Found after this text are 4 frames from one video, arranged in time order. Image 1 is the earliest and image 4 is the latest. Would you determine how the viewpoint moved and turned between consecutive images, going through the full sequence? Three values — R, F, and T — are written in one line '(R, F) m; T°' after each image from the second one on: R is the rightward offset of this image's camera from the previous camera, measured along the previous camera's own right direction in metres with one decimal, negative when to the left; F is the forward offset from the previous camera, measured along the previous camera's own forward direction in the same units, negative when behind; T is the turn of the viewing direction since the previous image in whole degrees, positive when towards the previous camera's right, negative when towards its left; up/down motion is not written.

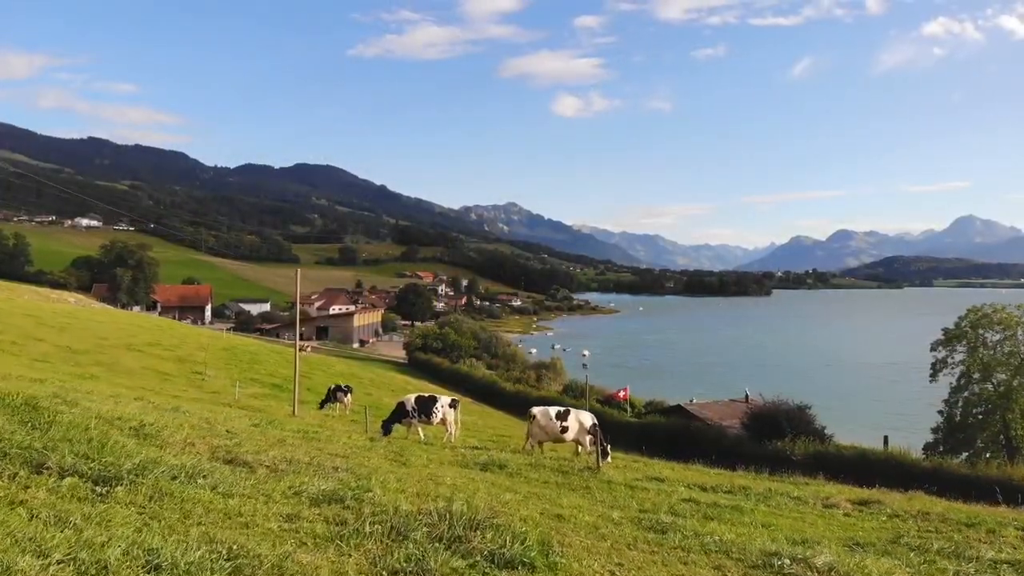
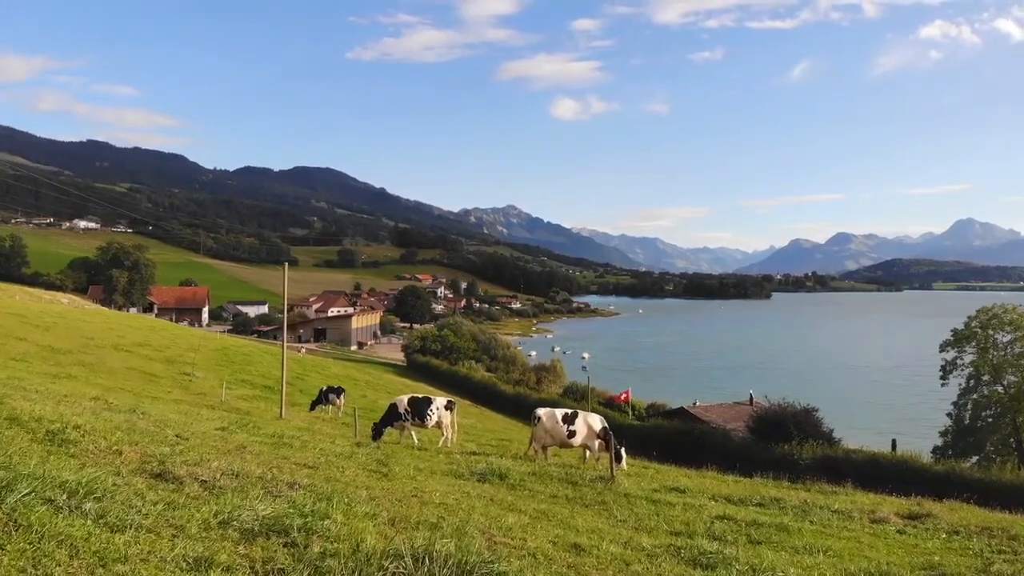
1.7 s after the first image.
(0.0, +1.8) m; 0°
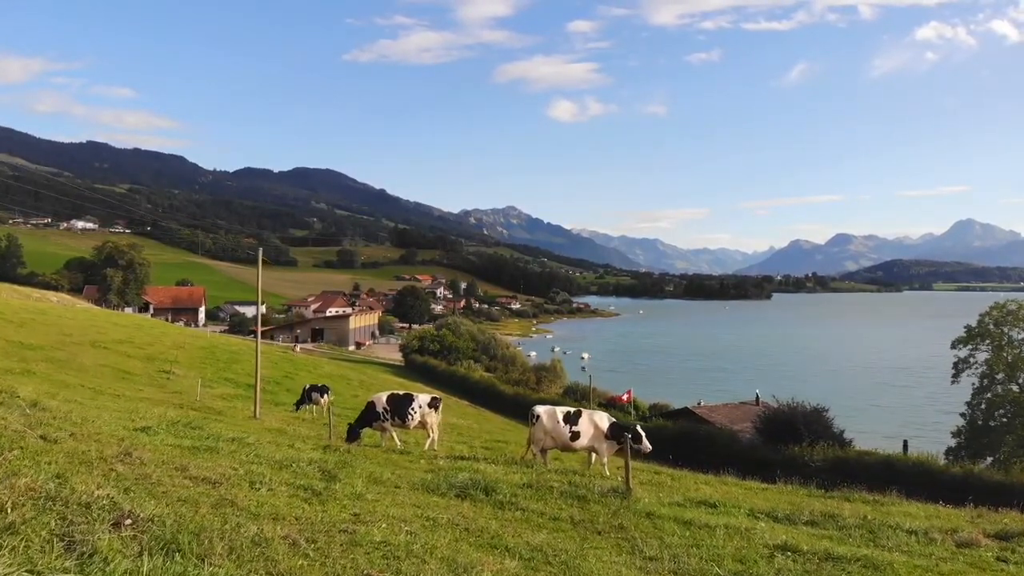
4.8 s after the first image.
(+0.2, +2.6) m; 0°
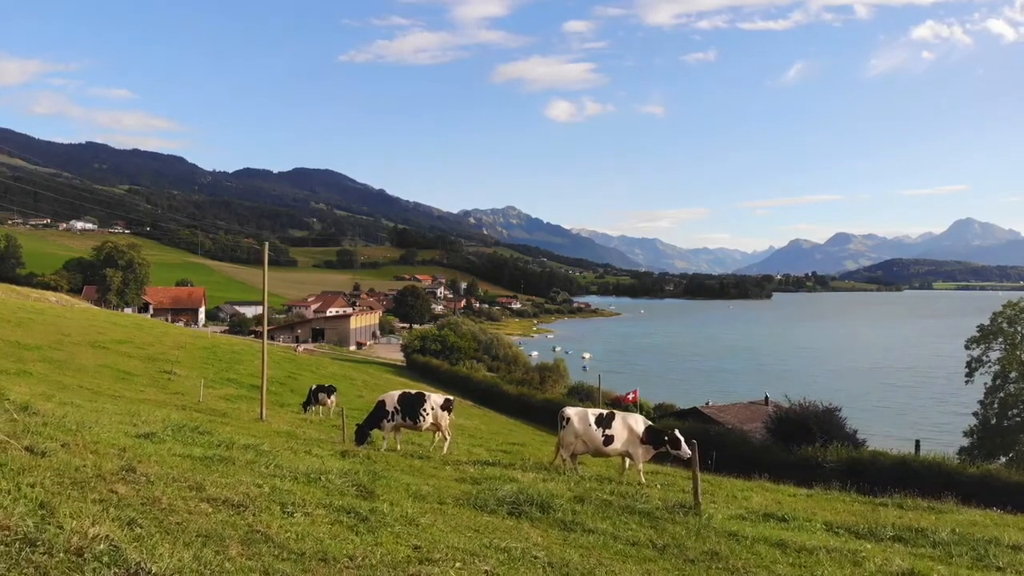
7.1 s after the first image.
(-0.7, +1.2) m; 0°
